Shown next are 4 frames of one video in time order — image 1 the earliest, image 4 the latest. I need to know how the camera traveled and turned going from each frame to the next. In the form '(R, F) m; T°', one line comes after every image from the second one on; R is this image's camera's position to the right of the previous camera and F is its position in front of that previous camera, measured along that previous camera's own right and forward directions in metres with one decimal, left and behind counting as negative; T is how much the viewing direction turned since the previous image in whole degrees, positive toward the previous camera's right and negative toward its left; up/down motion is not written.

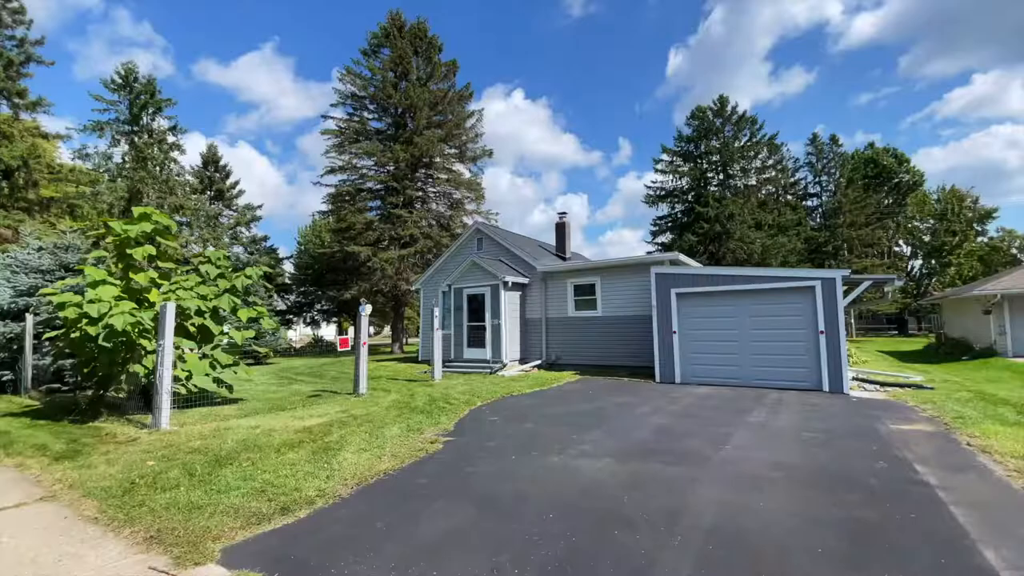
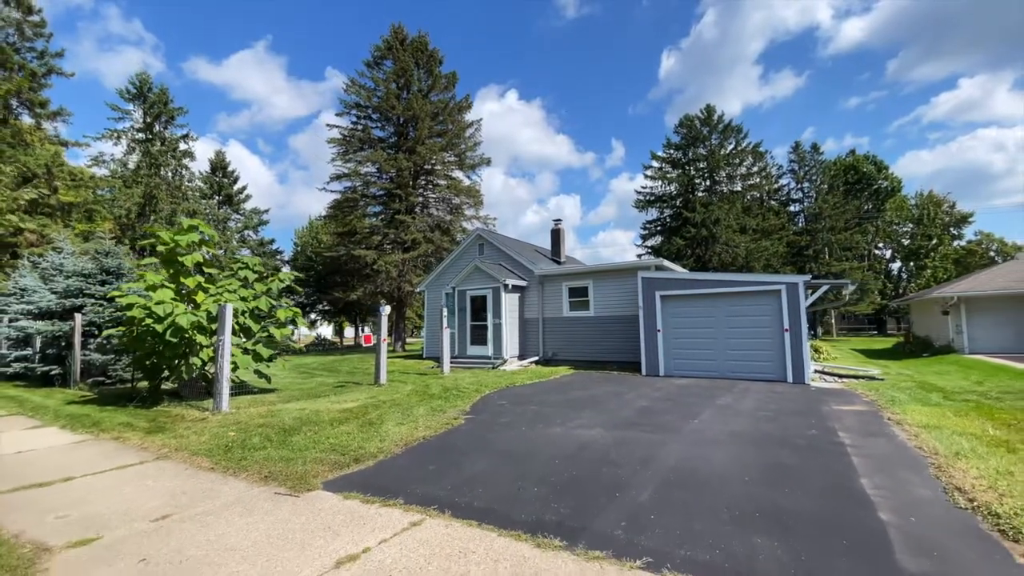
(-0.2, -1.1) m; +1°
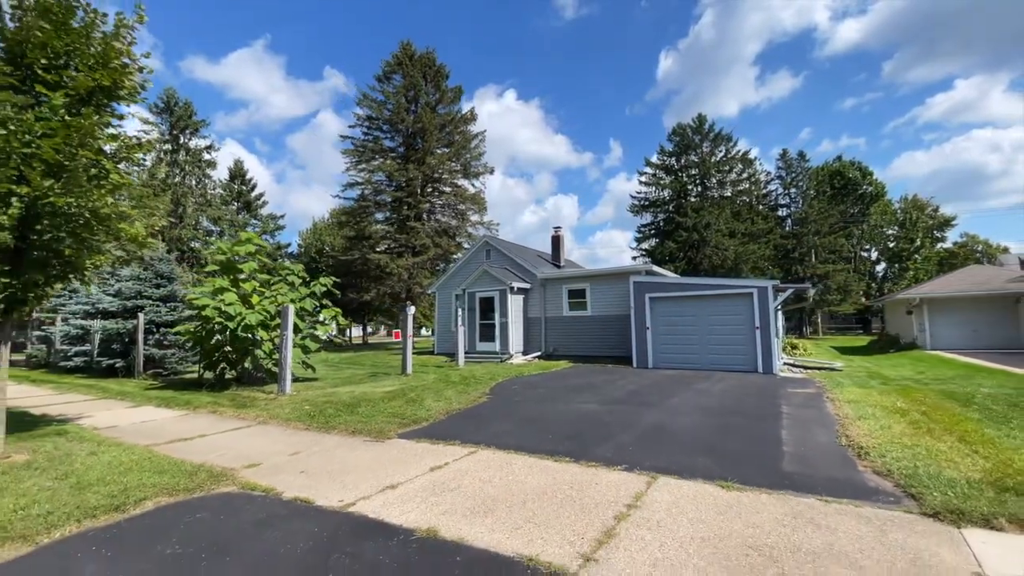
(-0.3, -1.5) m; 0°
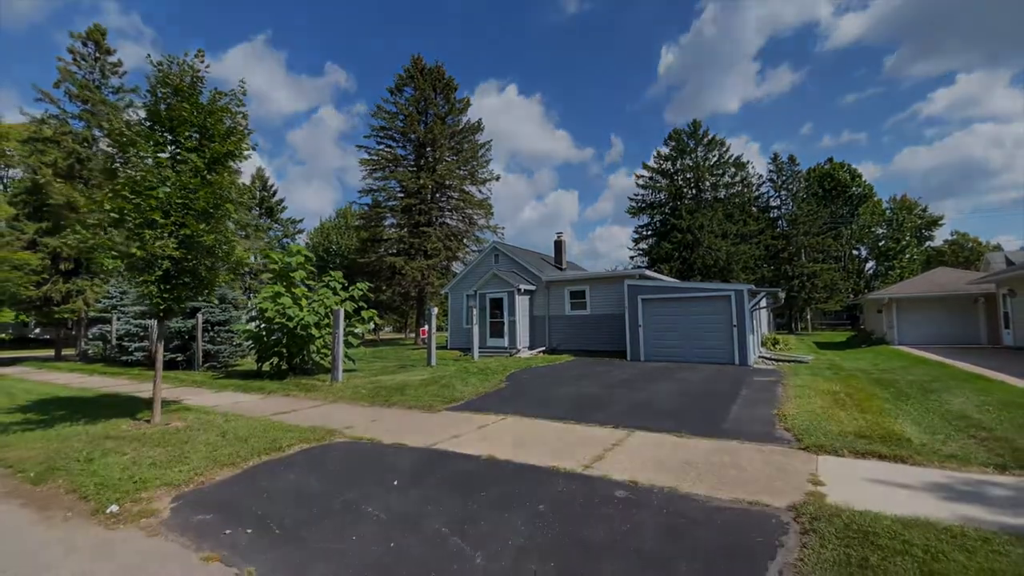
(-0.3, -1.7) m; 0°
